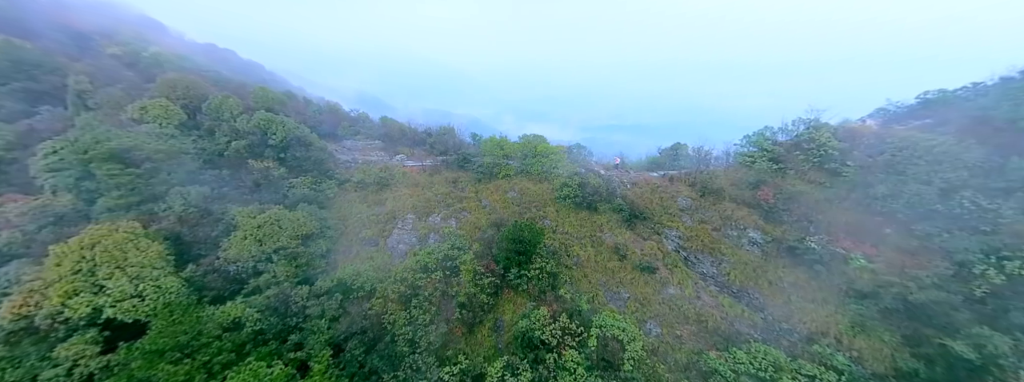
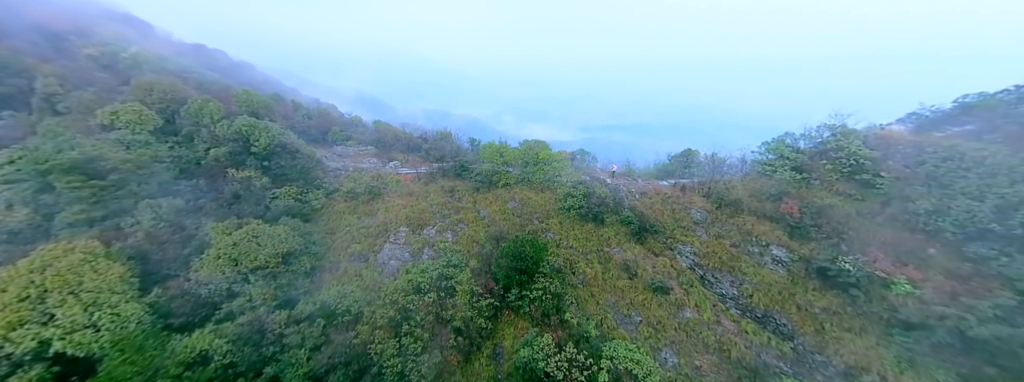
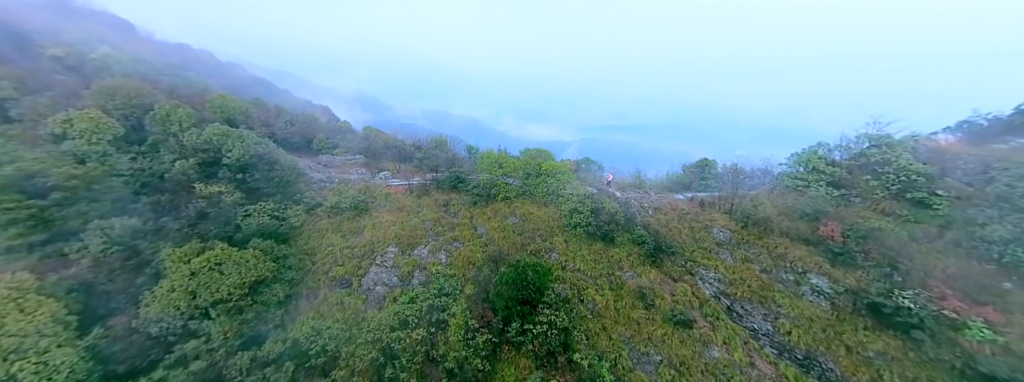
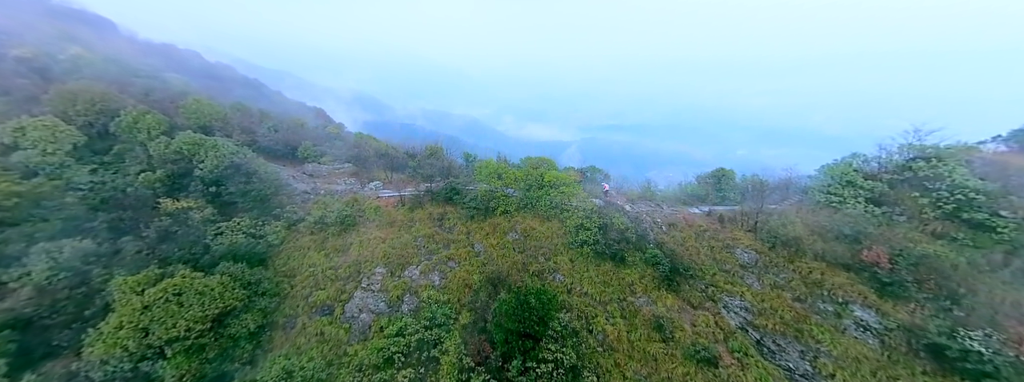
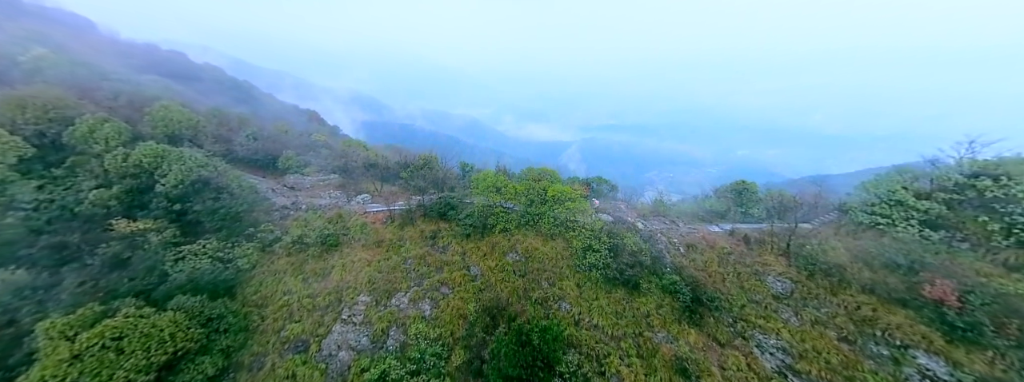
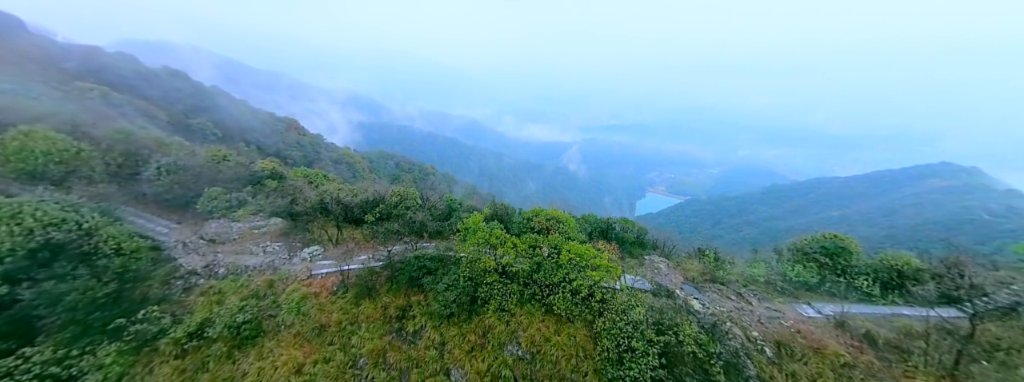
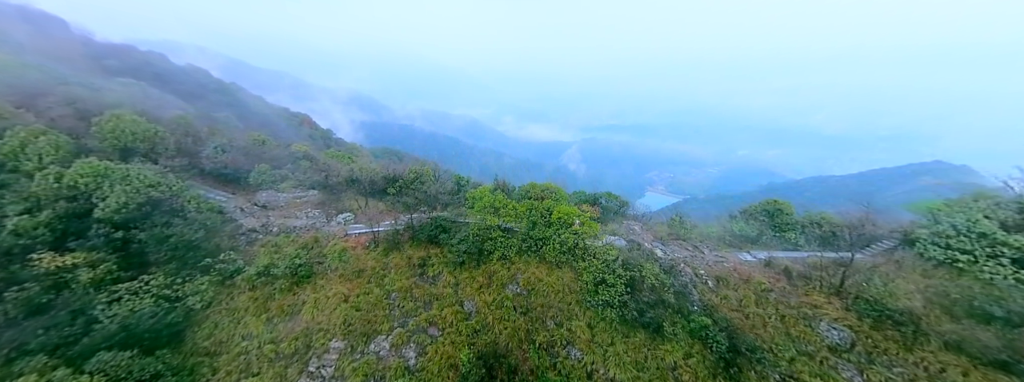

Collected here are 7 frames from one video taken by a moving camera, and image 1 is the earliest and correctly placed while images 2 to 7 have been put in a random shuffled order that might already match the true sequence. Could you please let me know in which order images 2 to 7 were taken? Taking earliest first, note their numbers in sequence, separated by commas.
2, 3, 4, 5, 7, 6
